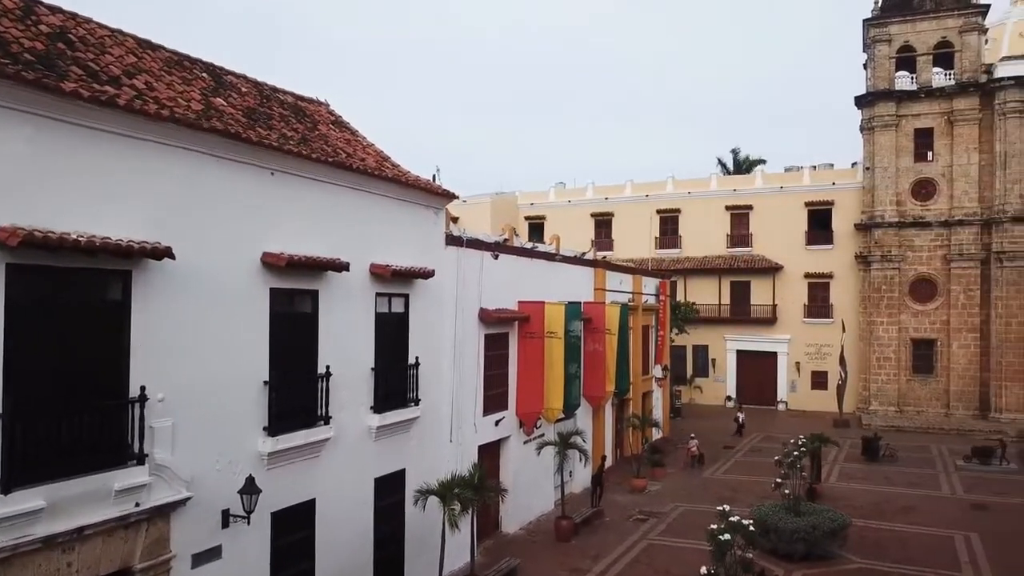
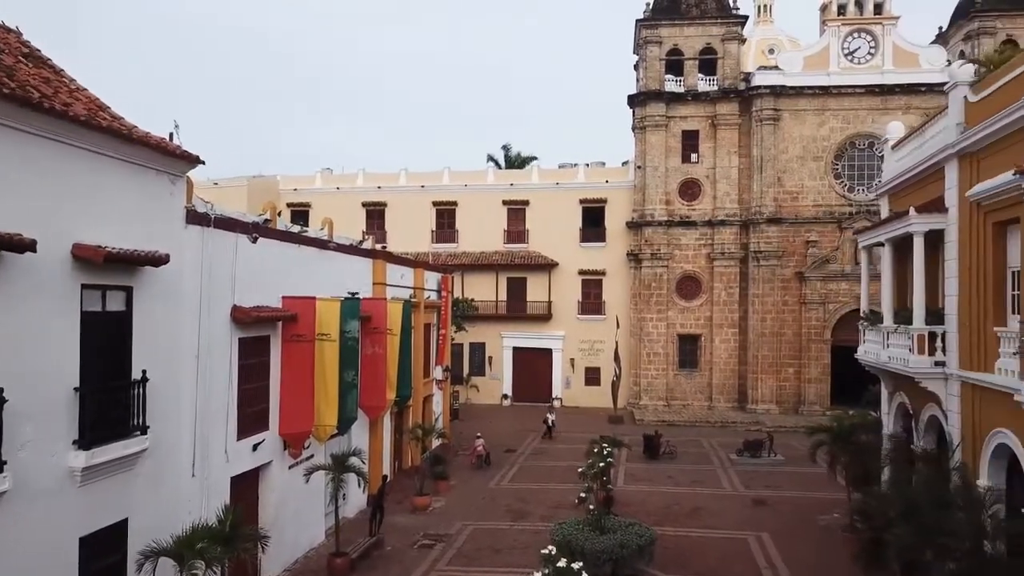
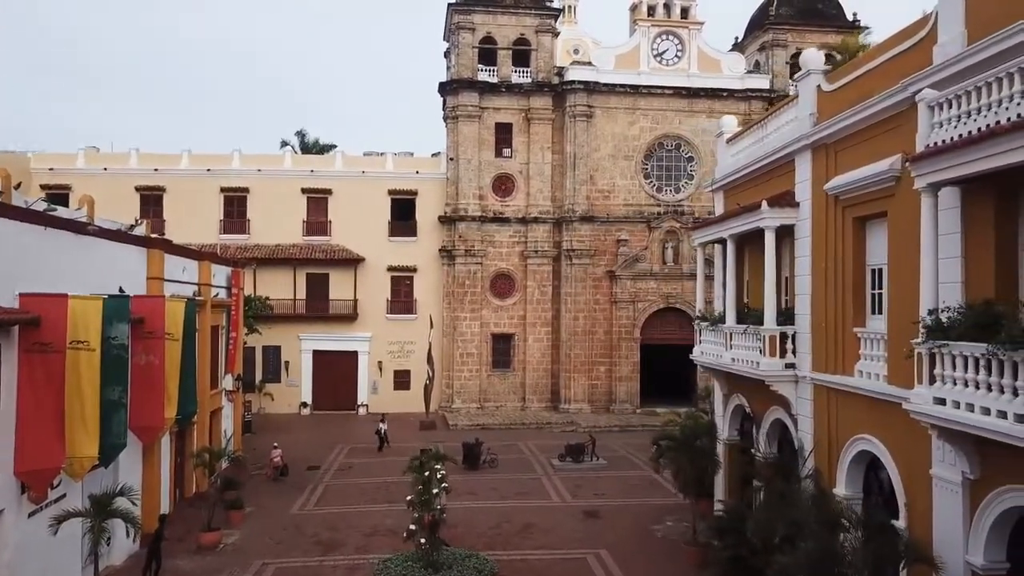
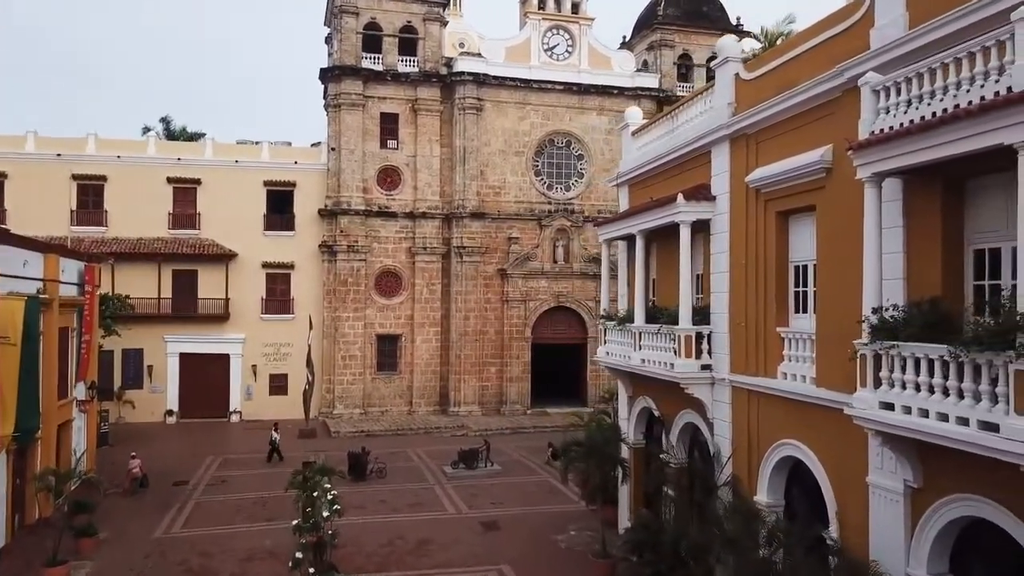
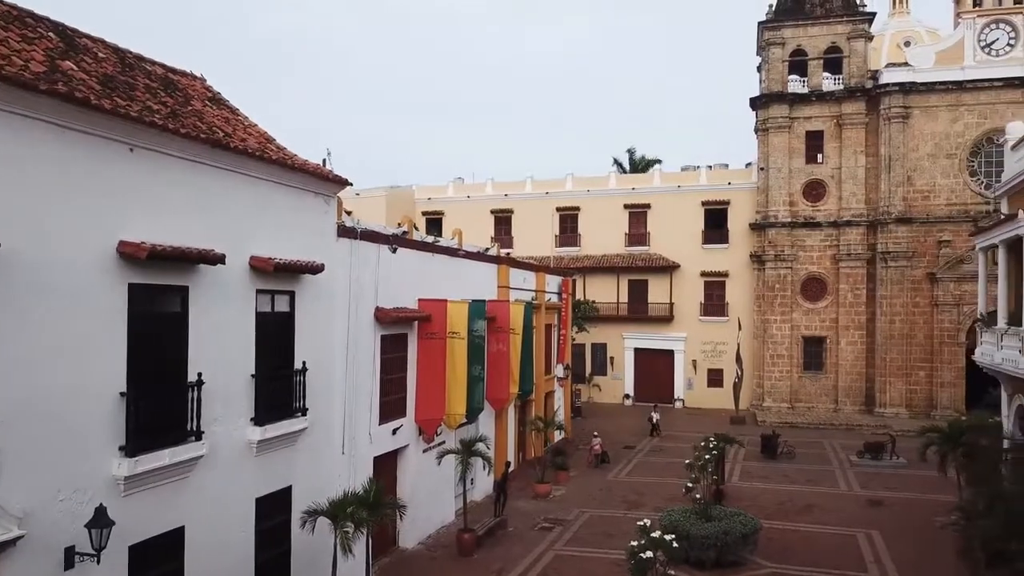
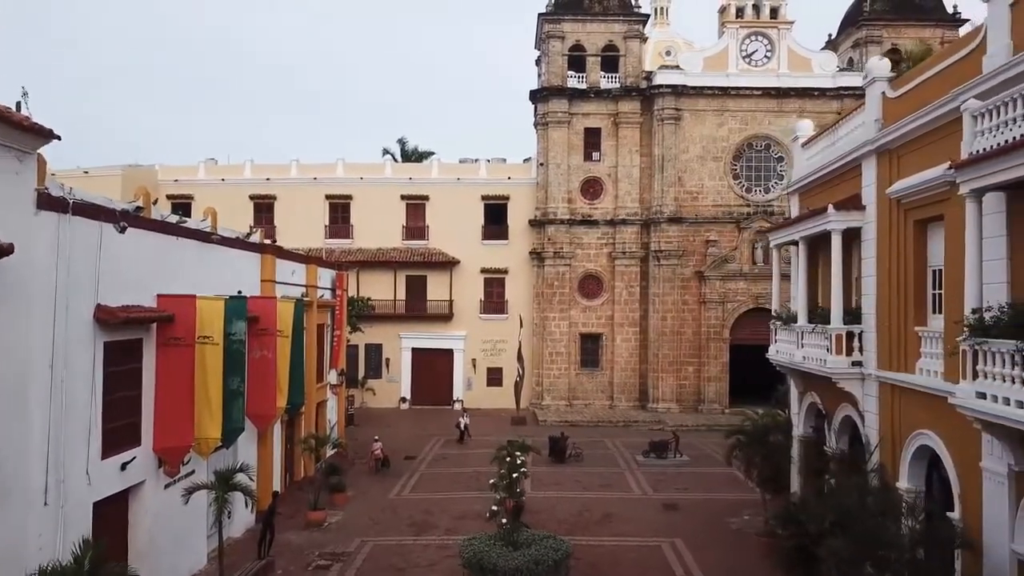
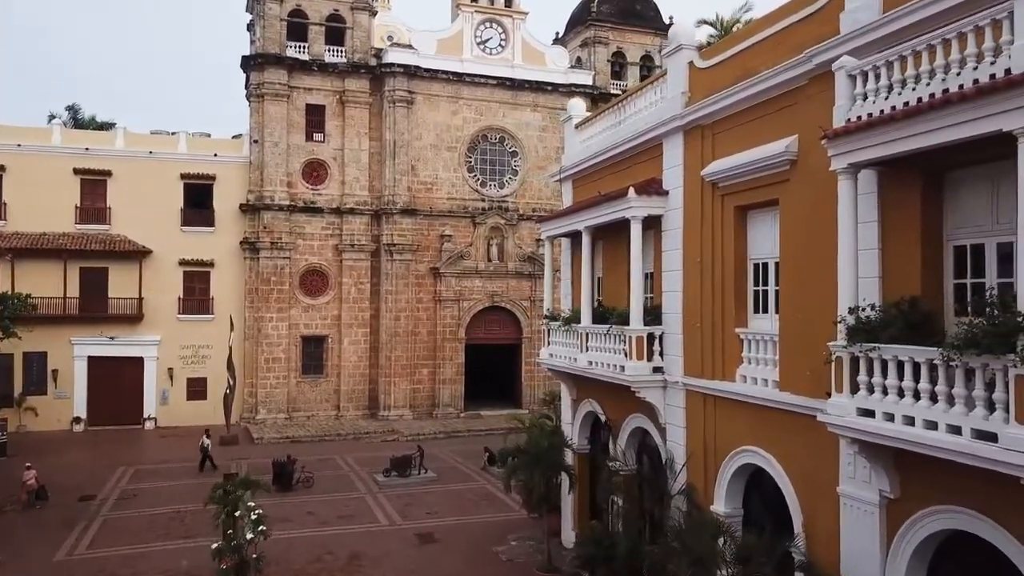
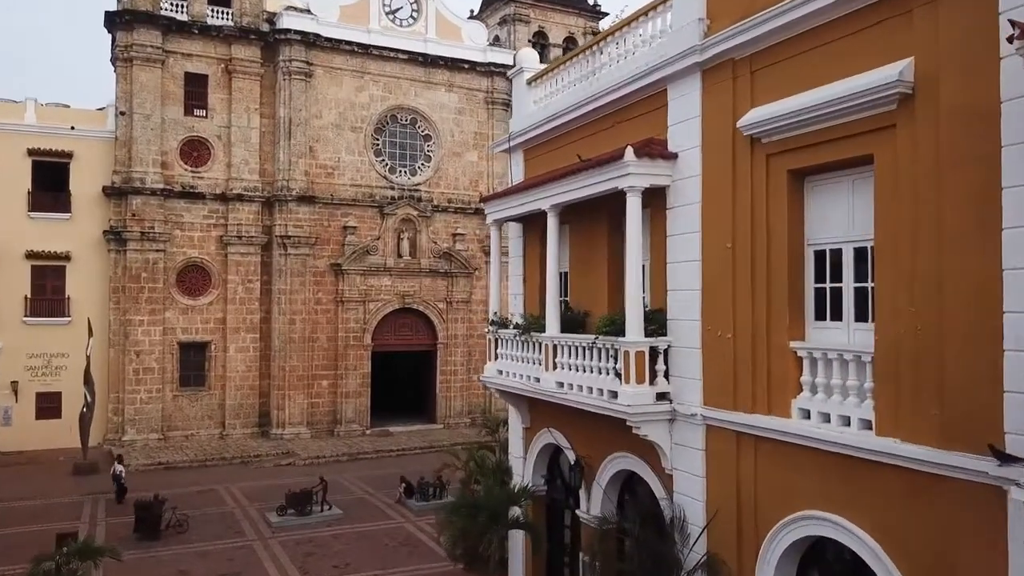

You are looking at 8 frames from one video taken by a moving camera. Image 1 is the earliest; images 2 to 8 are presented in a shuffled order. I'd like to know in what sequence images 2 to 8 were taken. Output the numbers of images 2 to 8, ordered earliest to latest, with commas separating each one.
5, 2, 6, 3, 4, 7, 8
